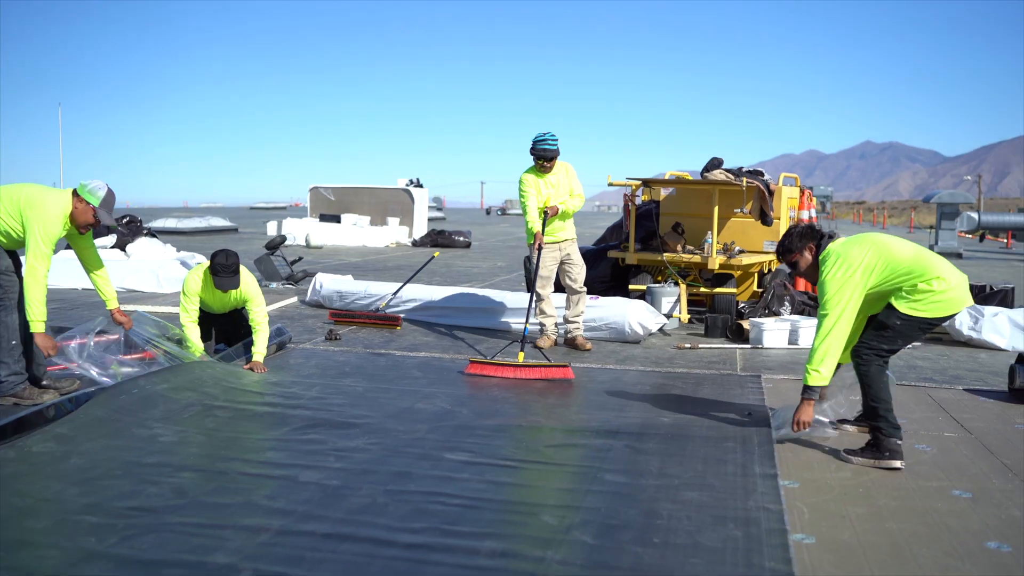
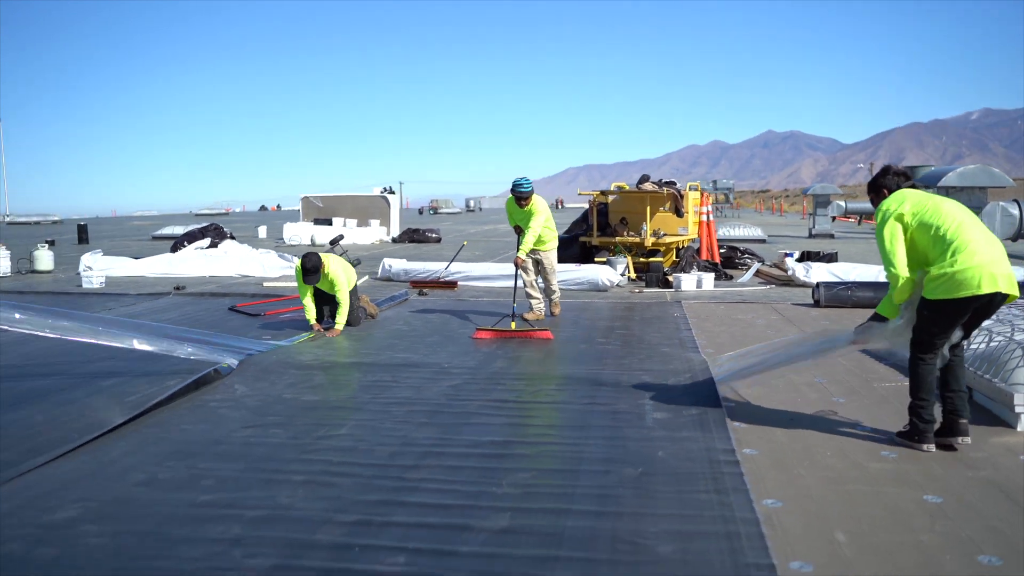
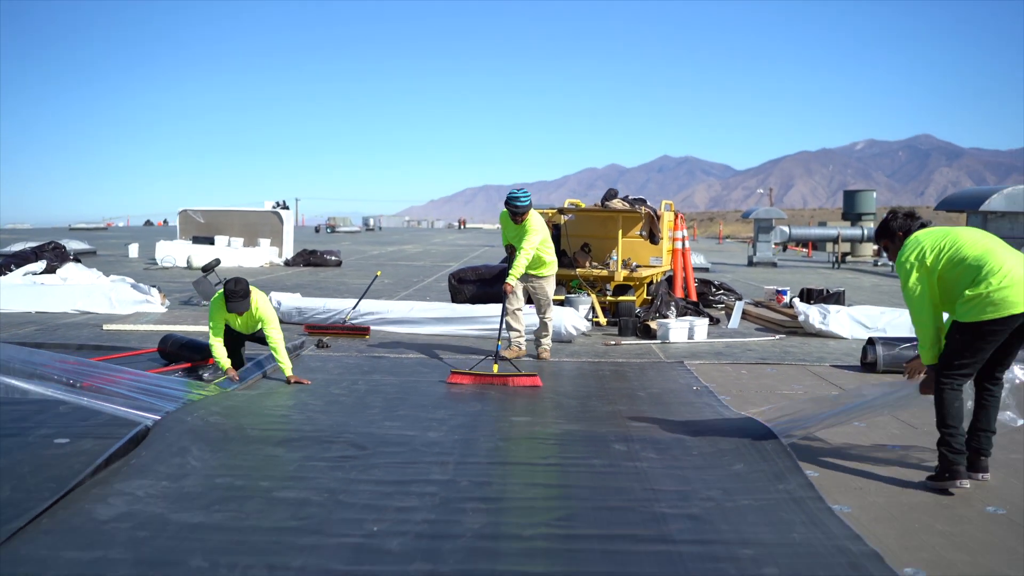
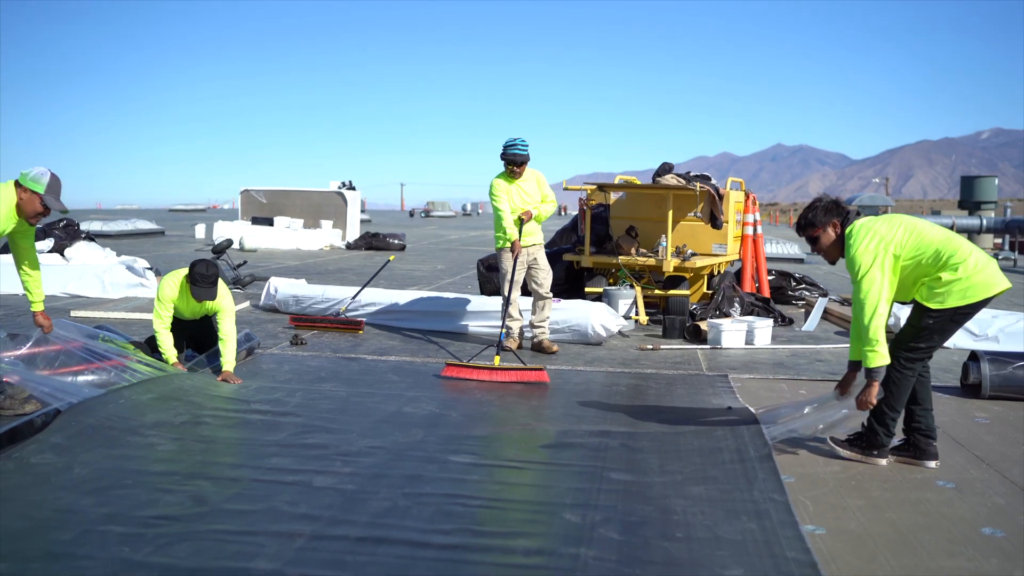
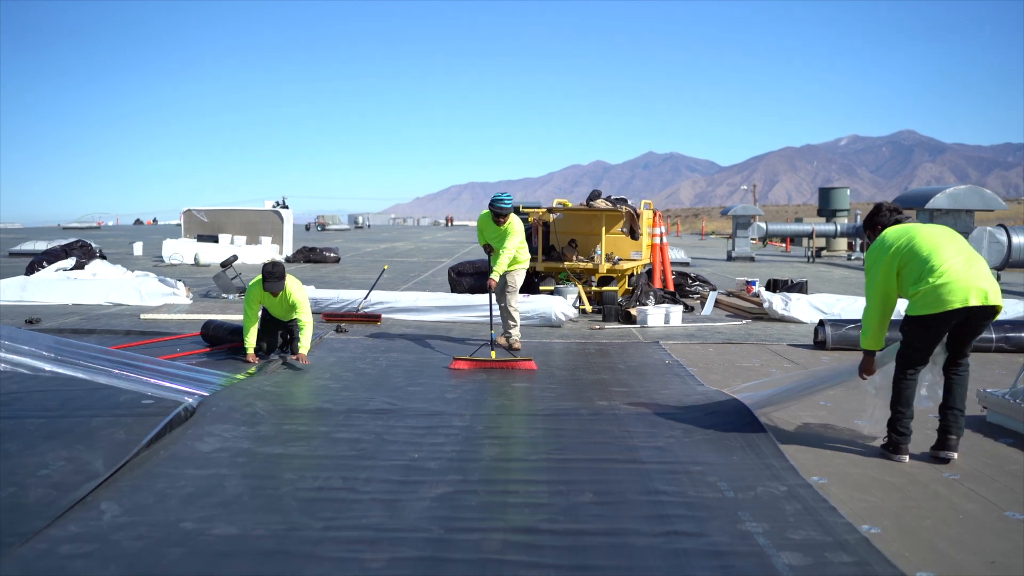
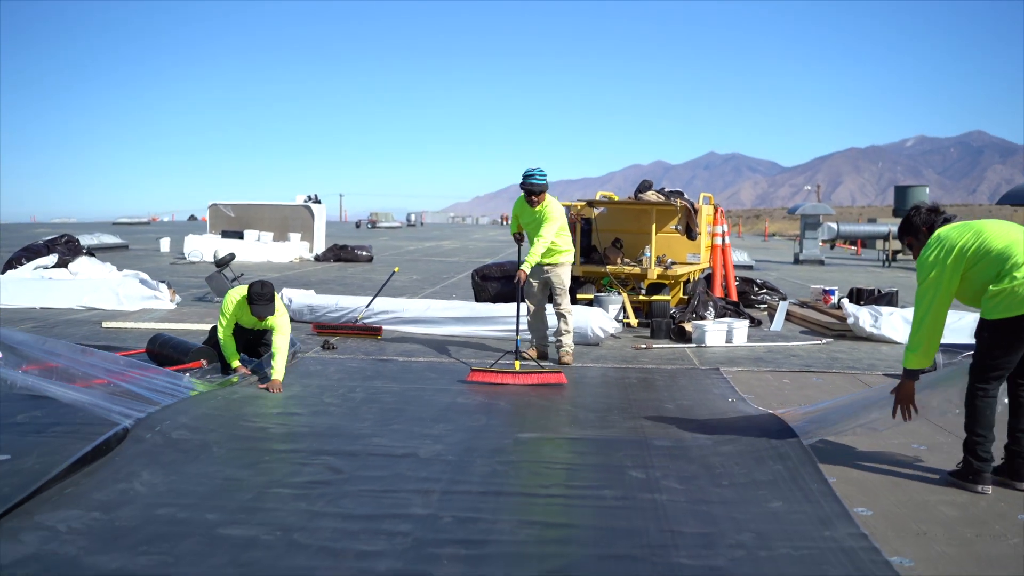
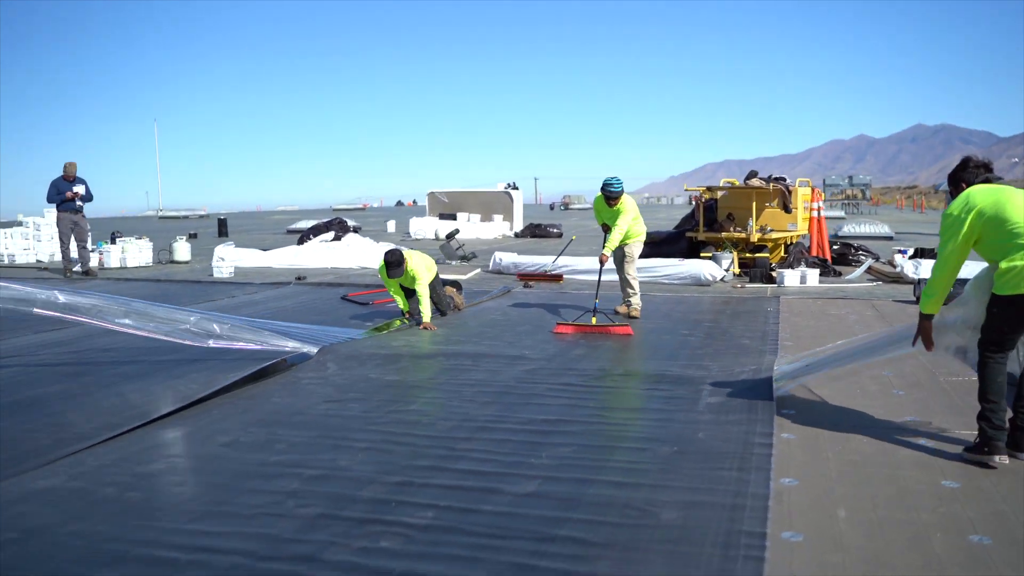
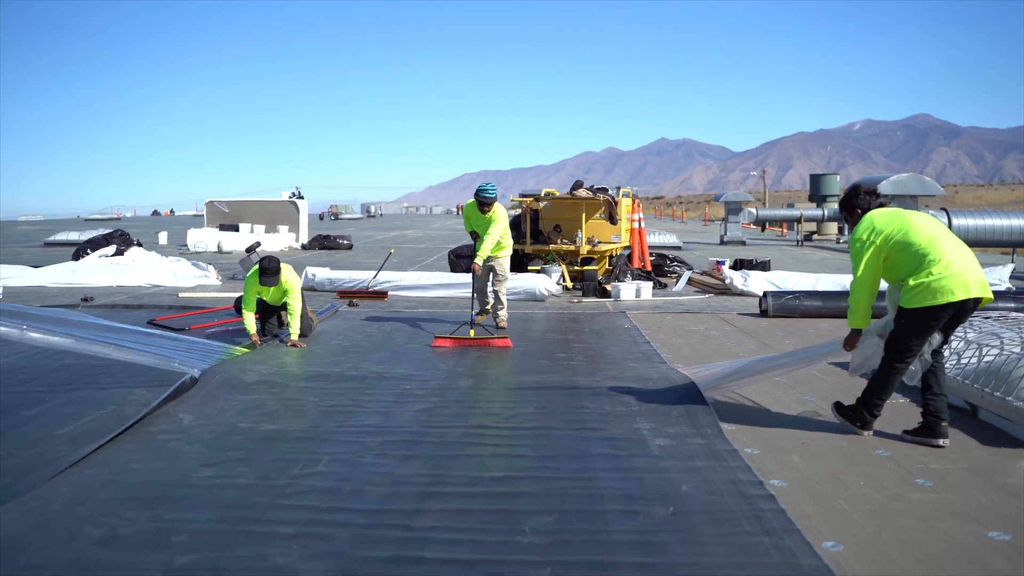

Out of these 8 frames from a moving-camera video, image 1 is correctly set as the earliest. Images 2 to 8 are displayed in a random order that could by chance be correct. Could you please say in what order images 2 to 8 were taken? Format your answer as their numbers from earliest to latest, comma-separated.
4, 6, 3, 5, 8, 2, 7
